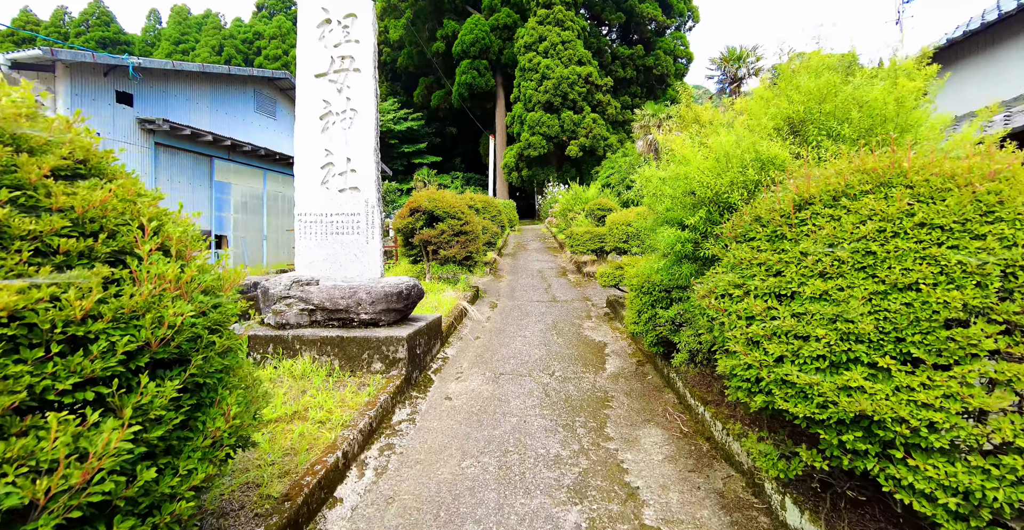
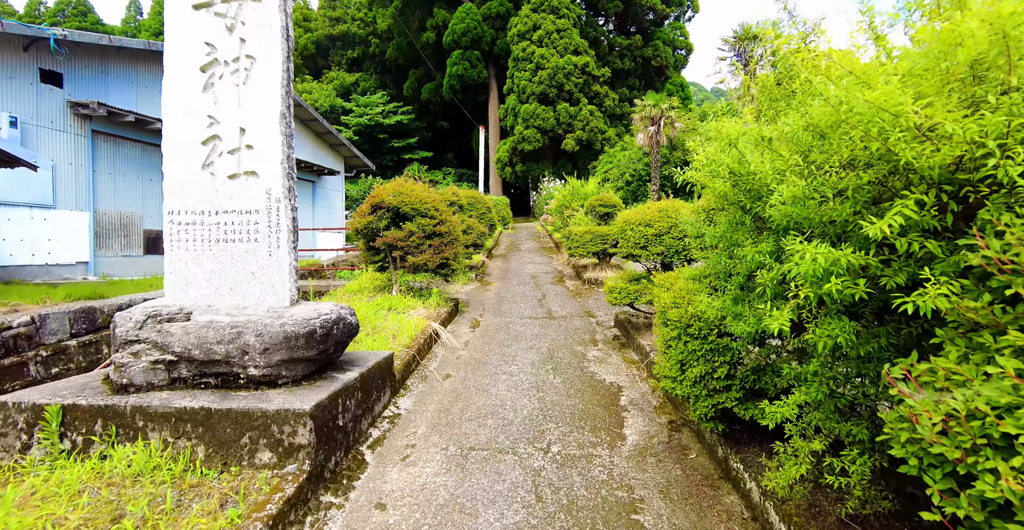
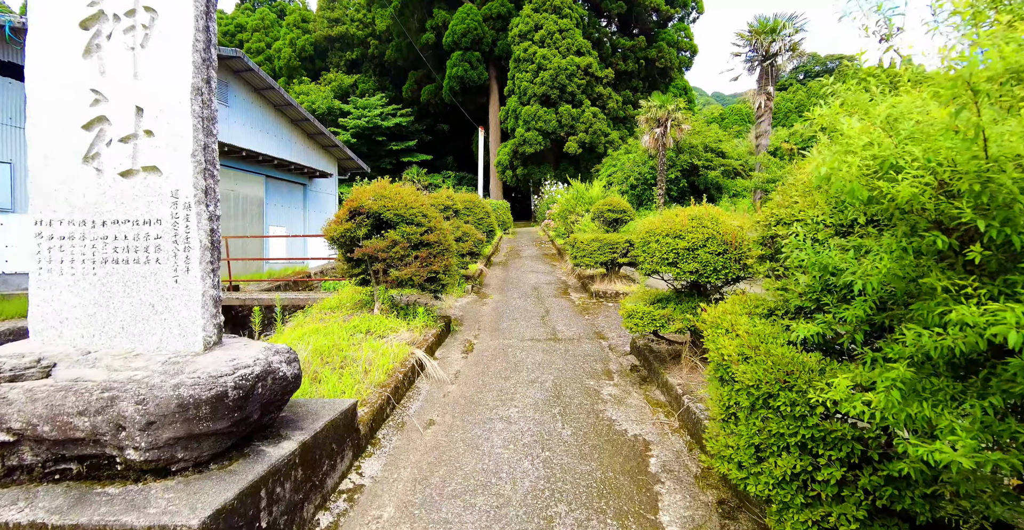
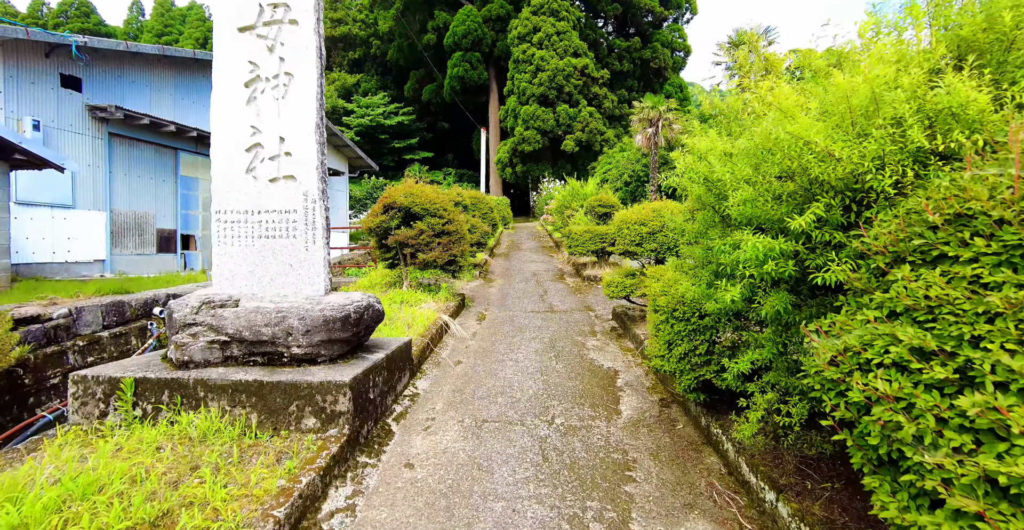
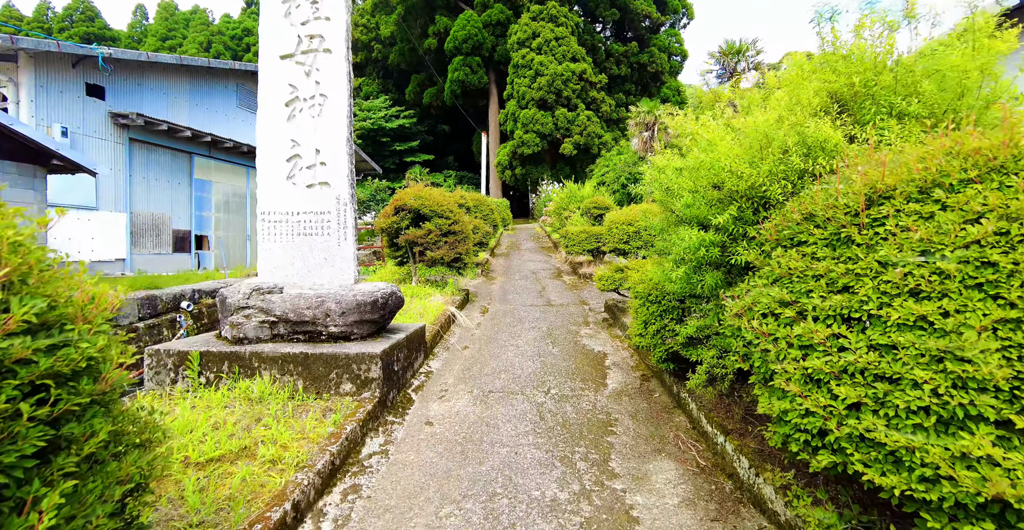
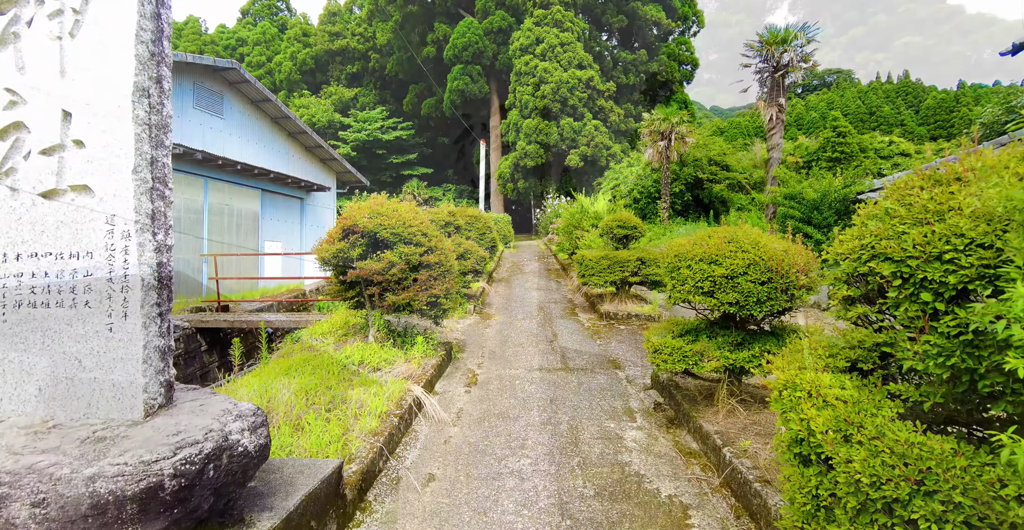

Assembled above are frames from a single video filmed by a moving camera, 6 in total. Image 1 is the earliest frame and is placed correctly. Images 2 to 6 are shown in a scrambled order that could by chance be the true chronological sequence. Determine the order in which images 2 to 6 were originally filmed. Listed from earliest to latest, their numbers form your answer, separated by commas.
5, 4, 2, 3, 6
